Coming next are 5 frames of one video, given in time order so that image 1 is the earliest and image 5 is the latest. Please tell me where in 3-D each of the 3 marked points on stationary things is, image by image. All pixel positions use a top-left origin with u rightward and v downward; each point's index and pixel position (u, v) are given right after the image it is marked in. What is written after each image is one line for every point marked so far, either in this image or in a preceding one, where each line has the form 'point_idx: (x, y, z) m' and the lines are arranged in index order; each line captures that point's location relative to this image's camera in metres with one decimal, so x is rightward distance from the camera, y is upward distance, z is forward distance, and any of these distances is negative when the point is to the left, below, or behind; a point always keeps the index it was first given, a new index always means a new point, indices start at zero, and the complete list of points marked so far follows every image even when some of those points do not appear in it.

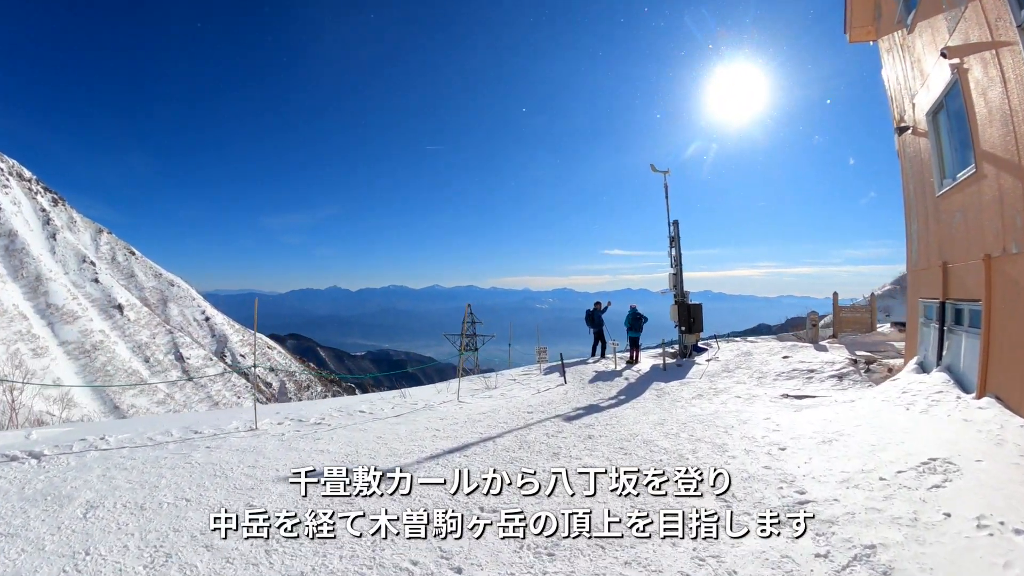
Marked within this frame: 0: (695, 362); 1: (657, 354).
0: (+5.2, -2.1, +13.2) m
1: (+4.6, -2.1, +14.6) m
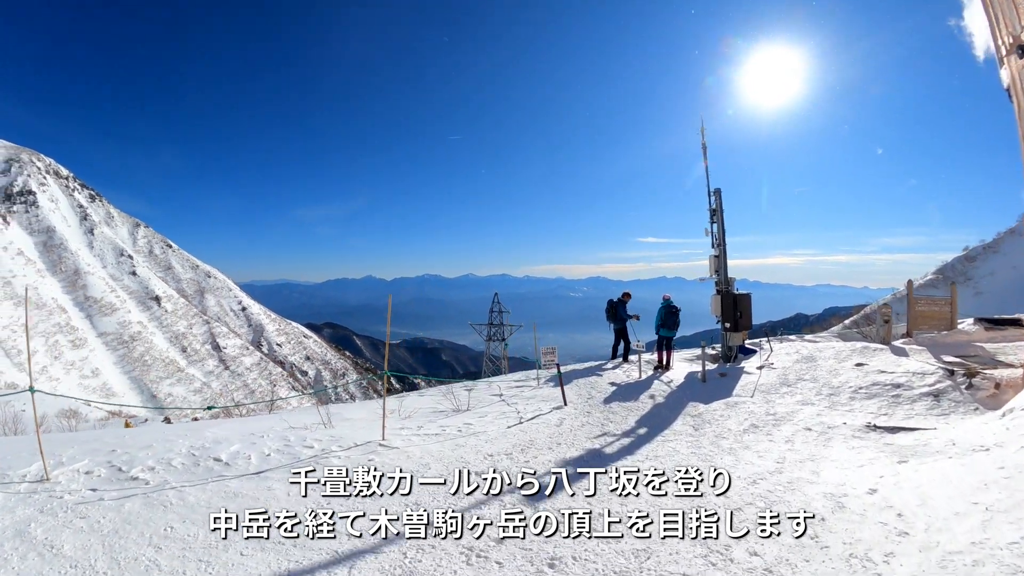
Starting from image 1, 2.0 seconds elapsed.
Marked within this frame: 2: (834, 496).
0: (+5.2, -1.8, +10.5) m
1: (+4.7, -1.8, +12.0) m
2: (+3.2, -2.0, +4.6) m
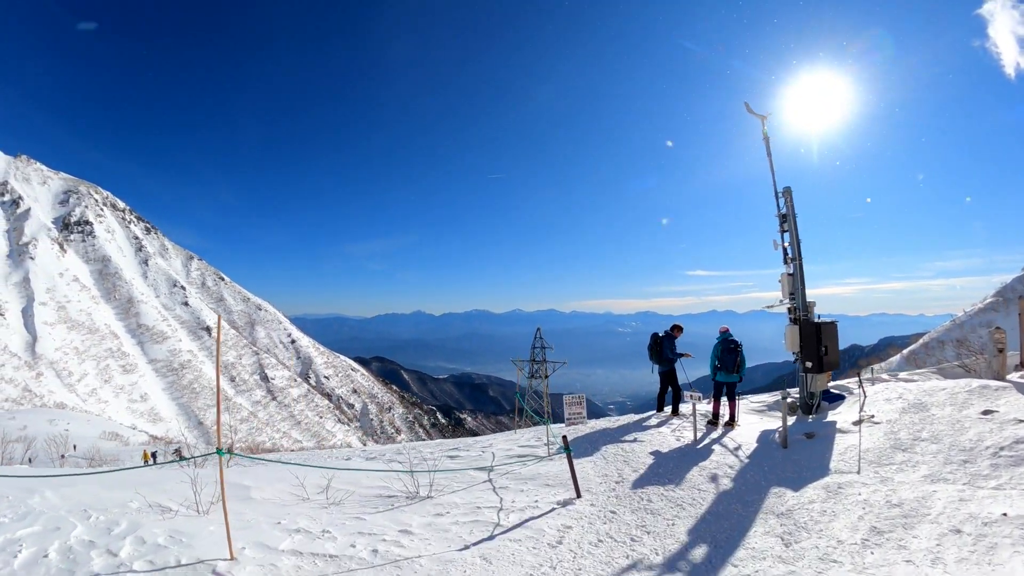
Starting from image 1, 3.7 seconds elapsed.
0: (+5.5, -2.4, +8.0) m
1: (+5.1, -2.4, +9.4) m
2: (+2.9, -2.1, +2.2) m
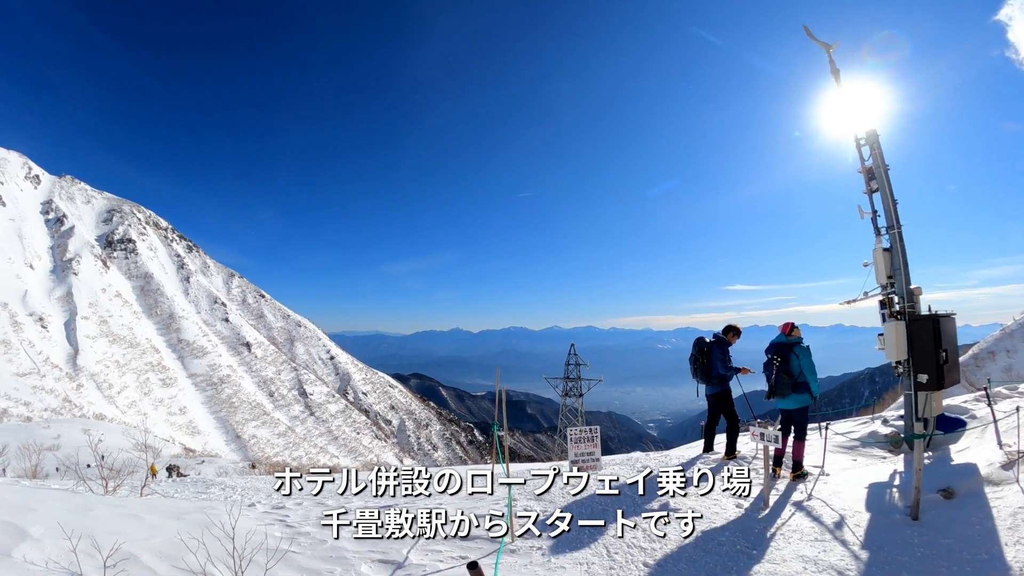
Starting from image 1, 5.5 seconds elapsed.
0: (+5.5, -2.3, +5.7) m
1: (+5.2, -2.4, +7.2) m
2: (+2.4, -1.9, +0.2) m
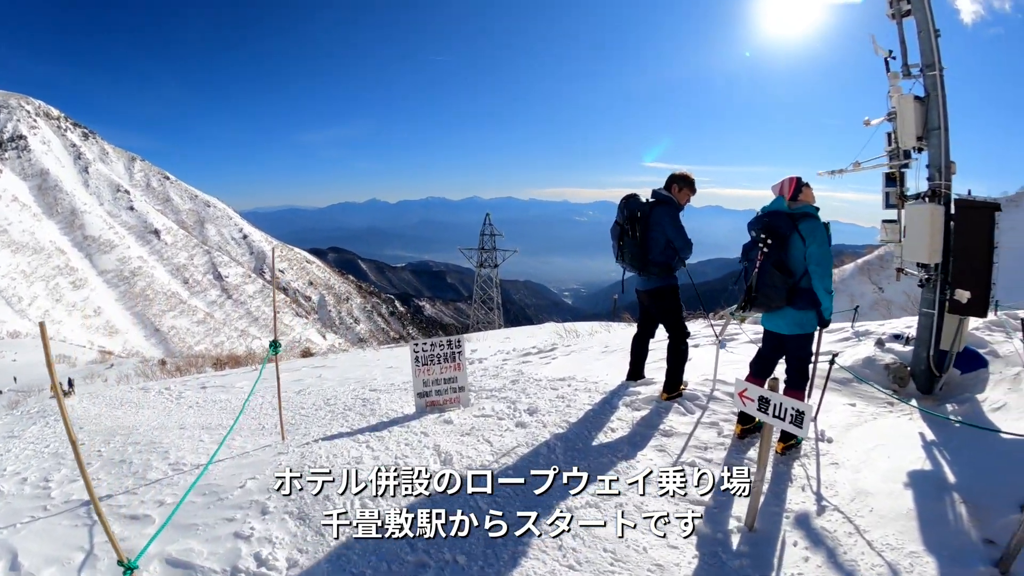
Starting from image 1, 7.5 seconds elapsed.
0: (+4.1, -1.2, +3.9) m
1: (+3.6, -1.0, +5.3) m
2: (+2.0, -2.4, -1.9) m
